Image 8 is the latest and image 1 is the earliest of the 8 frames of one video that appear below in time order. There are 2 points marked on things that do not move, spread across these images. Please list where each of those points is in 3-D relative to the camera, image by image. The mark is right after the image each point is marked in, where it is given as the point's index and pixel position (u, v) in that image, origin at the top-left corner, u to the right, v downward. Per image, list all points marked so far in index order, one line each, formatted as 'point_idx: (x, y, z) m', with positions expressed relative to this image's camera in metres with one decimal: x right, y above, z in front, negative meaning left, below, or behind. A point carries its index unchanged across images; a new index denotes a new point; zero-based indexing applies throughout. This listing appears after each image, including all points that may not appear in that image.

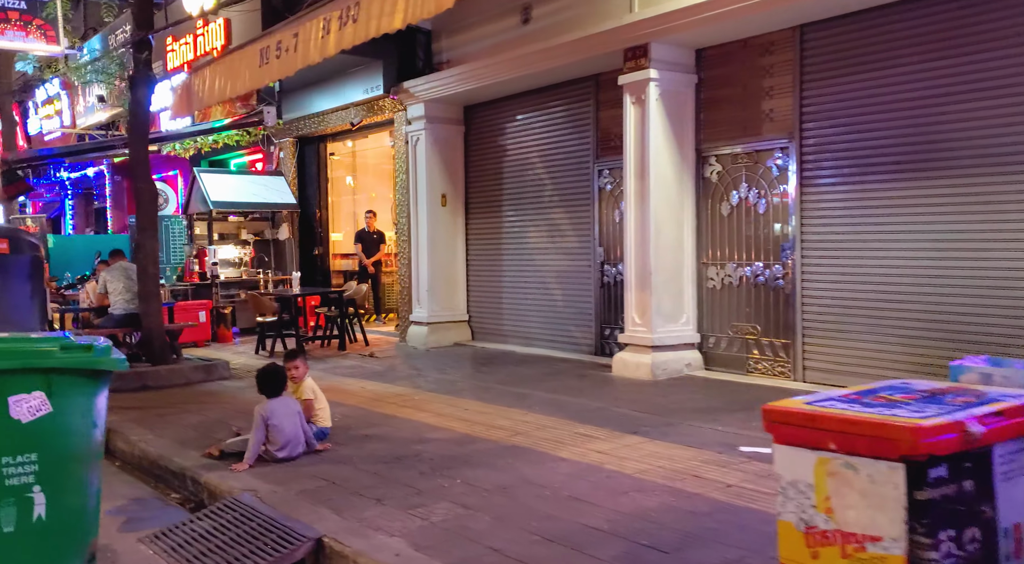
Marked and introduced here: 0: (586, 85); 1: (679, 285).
0: (+0.9, +2.4, +12.0) m
1: (+1.7, 0.0, +10.3) m
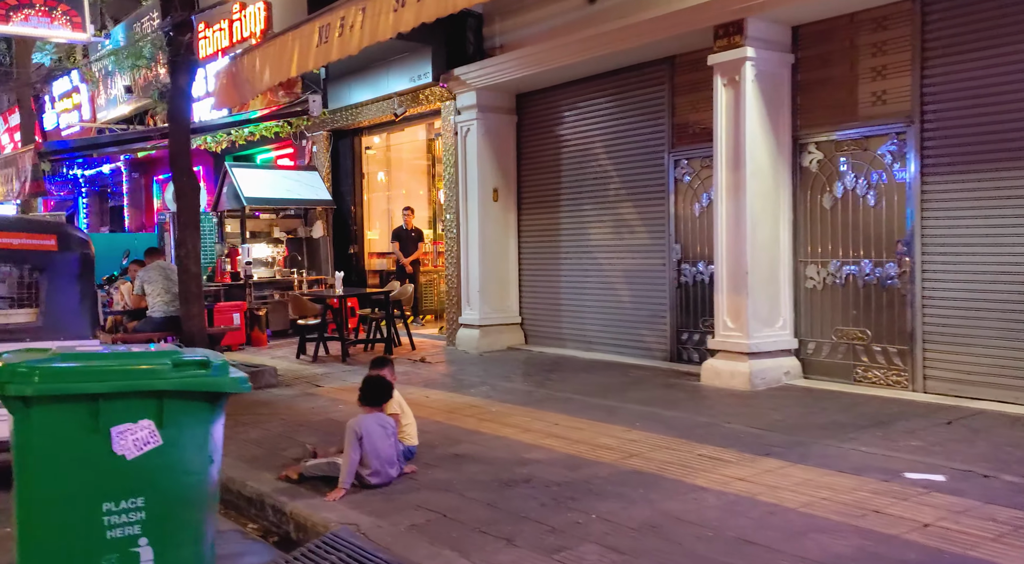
0: (+1.6, +2.4, +11.1) m
1: (+2.5, 0.0, +9.4) m
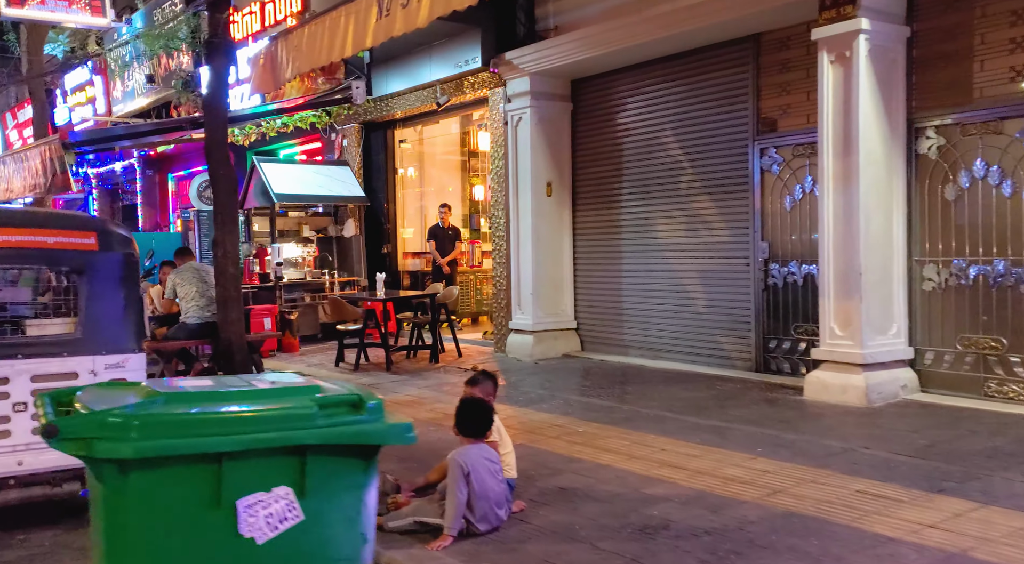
0: (+2.3, +2.4, +10.1) m
1: (+3.2, 0.0, +8.4) m
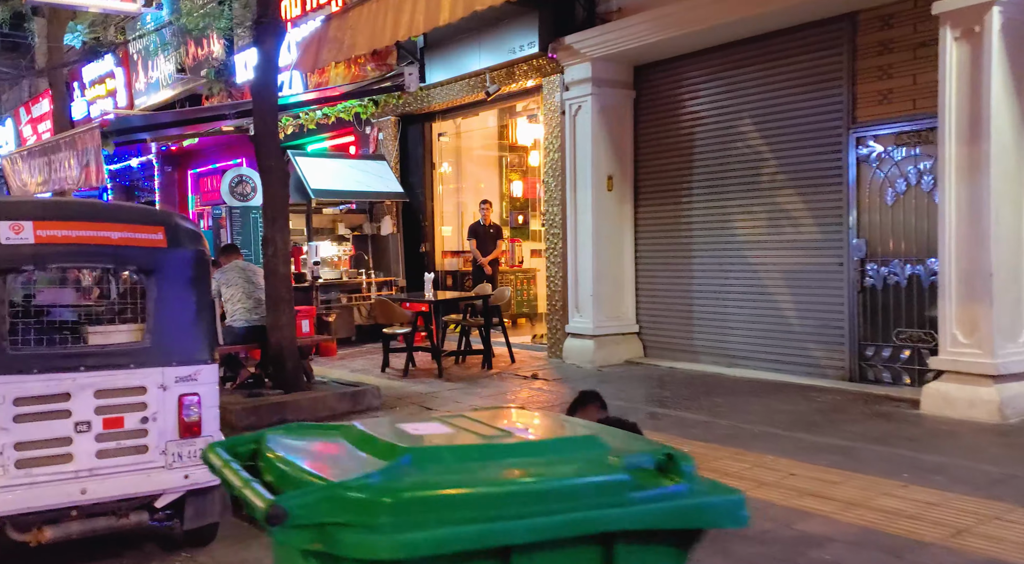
0: (+3.0, +2.4, +9.3) m
1: (+3.8, -0.1, +7.6) m
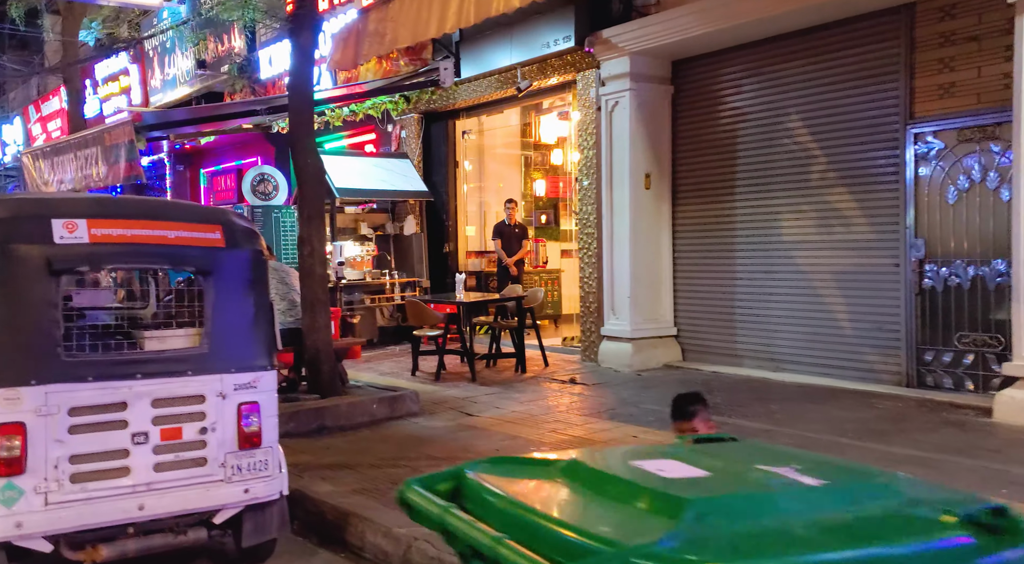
0: (+3.4, +2.3, +9.0) m
1: (+4.2, -0.1, +7.3) m
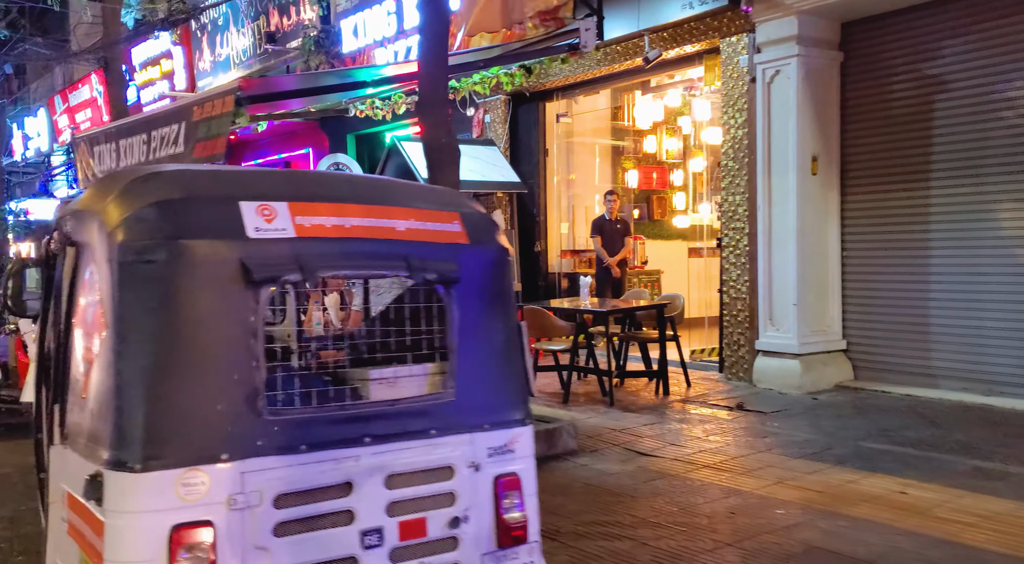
0: (+4.8, +2.3, +7.3) m
1: (+5.6, -0.1, +5.6) m
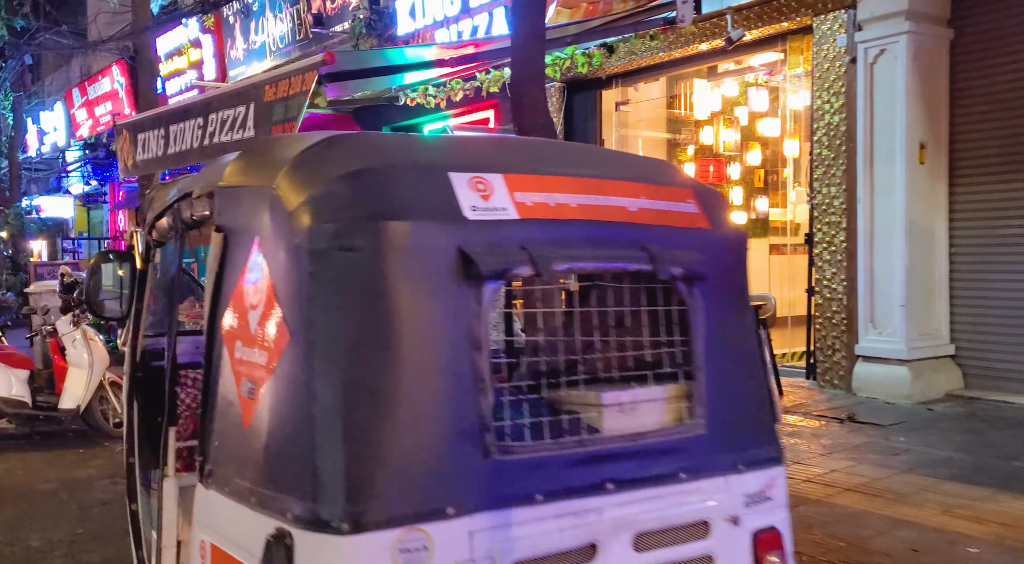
0: (+5.5, +2.3, +6.5) m
1: (+6.3, -0.1, +4.8) m
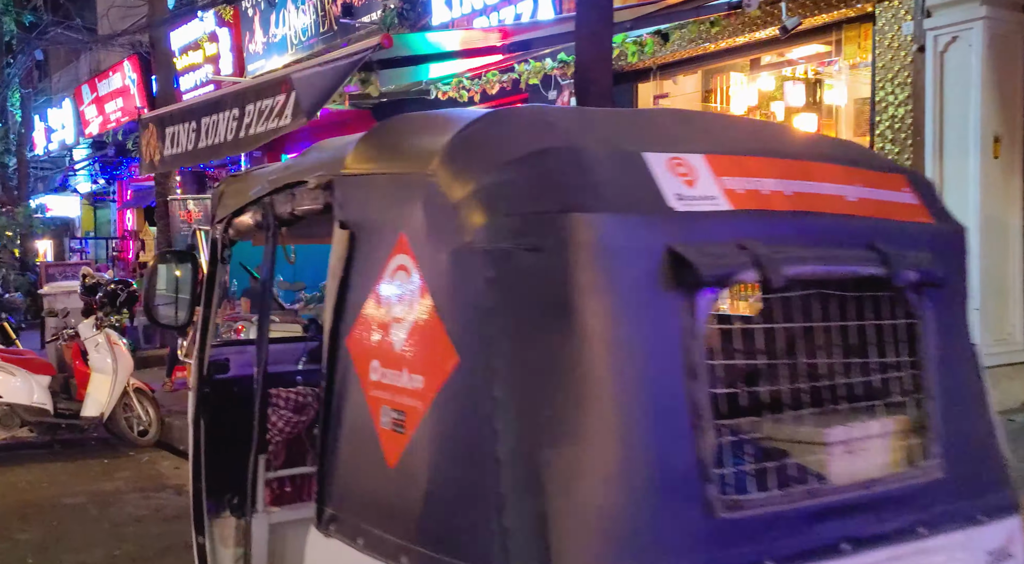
0: (+5.9, +2.3, +6.0) m
1: (+6.7, -0.1, +4.3) m
